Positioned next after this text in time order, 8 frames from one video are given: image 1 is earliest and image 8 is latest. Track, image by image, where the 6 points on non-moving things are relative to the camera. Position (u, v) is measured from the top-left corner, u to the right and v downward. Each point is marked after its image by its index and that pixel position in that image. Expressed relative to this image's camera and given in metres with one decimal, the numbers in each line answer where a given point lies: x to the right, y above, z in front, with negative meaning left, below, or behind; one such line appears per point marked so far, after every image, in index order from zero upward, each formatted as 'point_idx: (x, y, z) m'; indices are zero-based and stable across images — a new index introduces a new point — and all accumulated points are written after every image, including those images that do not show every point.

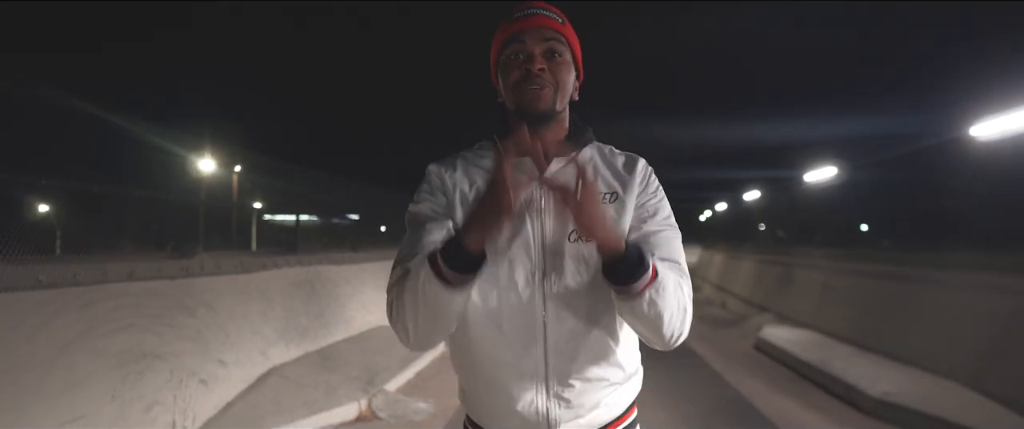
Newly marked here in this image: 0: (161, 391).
0: (-2.6, -1.3, +5.0) m
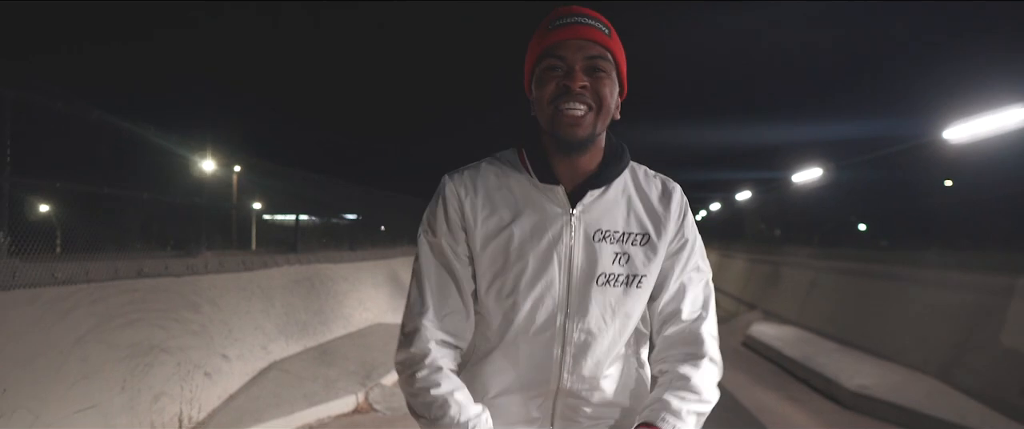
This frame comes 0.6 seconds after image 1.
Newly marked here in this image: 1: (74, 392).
0: (-2.6, -1.3, +5.3) m
1: (-2.8, -1.1, +4.4) m
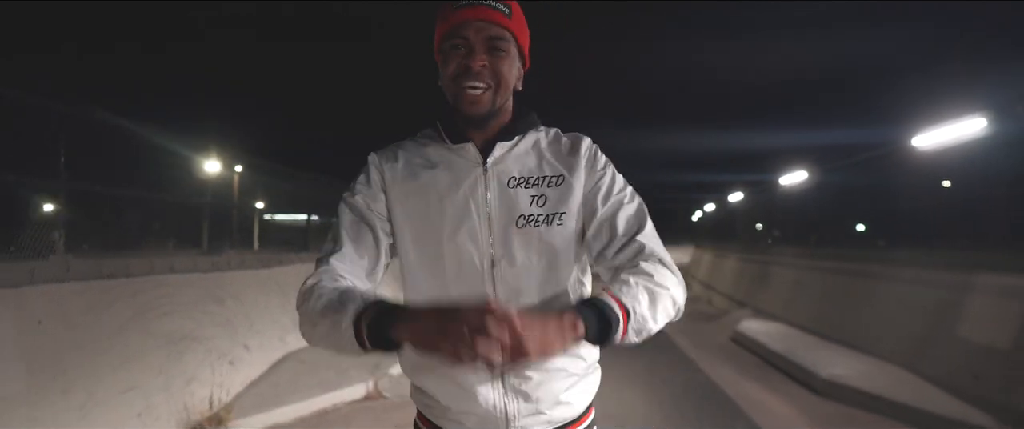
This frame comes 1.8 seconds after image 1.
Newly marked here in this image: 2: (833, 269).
0: (-2.6, -1.3, +5.8) m
1: (-2.8, -1.1, +4.9) m
2: (+4.4, -0.8, +9.4) m
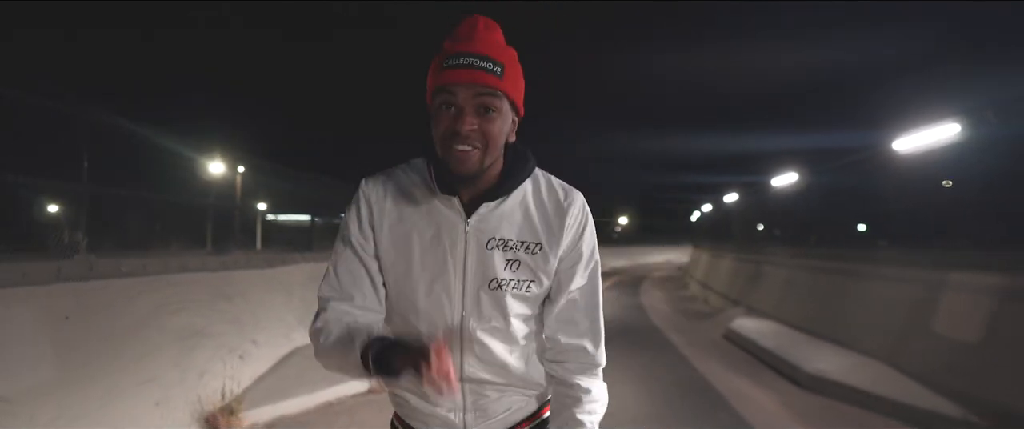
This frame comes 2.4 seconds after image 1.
0: (-2.7, -1.3, +6.1) m
1: (-2.8, -1.1, +5.2) m
2: (+4.4, -0.8, +9.7) m
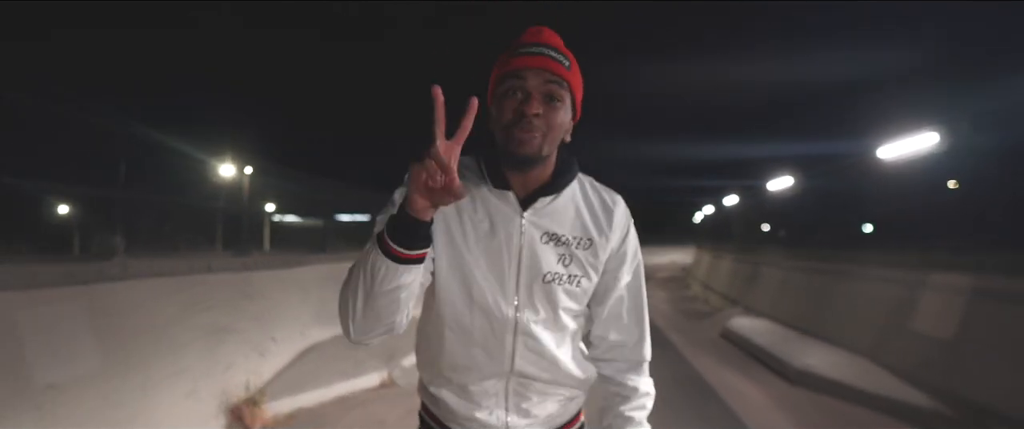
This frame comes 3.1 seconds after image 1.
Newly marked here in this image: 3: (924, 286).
0: (-2.7, -1.4, +6.5) m
1: (-2.8, -1.2, +5.6) m
2: (+4.4, -0.8, +10.0) m
3: (+4.1, -0.7, +6.8) m
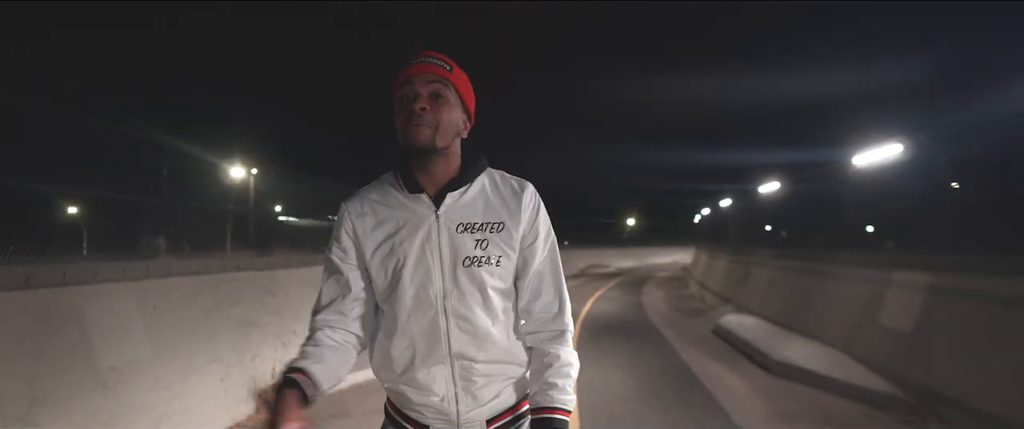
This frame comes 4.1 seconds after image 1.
0: (-2.6, -1.4, +7.2) m
1: (-2.8, -1.2, +6.3) m
2: (+4.5, -0.9, +10.7) m
3: (+4.2, -0.8, +7.5) m
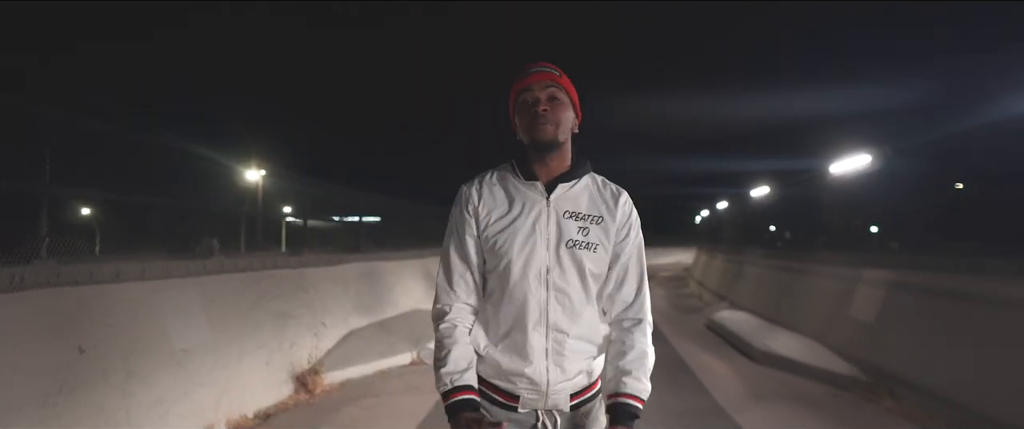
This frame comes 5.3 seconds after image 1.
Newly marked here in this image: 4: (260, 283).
0: (-2.5, -1.4, +8.1) m
1: (-2.7, -1.3, +7.2) m
2: (+4.6, -0.9, +11.5) m
3: (+4.3, -0.8, +8.3) m
4: (-2.8, -0.8, +7.7) m
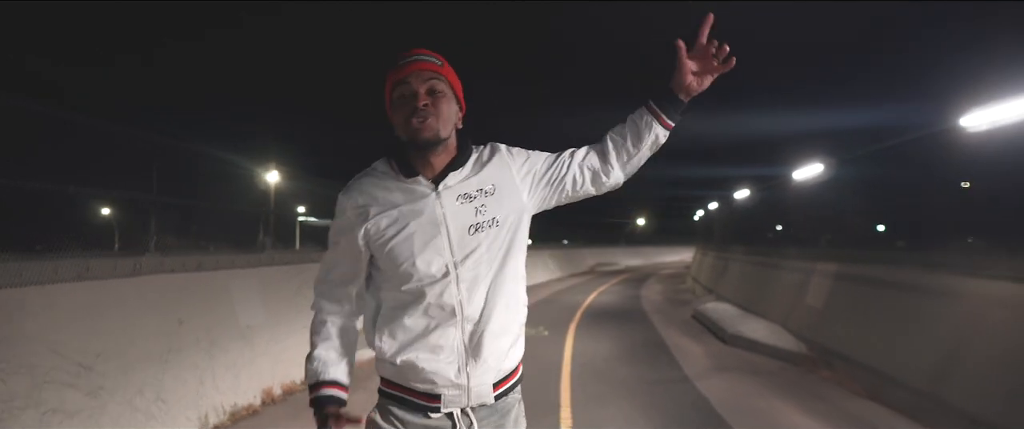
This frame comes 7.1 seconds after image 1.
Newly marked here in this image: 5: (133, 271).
0: (-2.5, -1.5, +9.5) m
1: (-2.7, -1.3, +8.6) m
2: (+4.7, -0.9, +12.9) m
3: (+4.3, -0.8, +9.7) m
4: (-2.8, -0.8, +9.1) m
5: (-3.3, -0.5, +5.9) m
